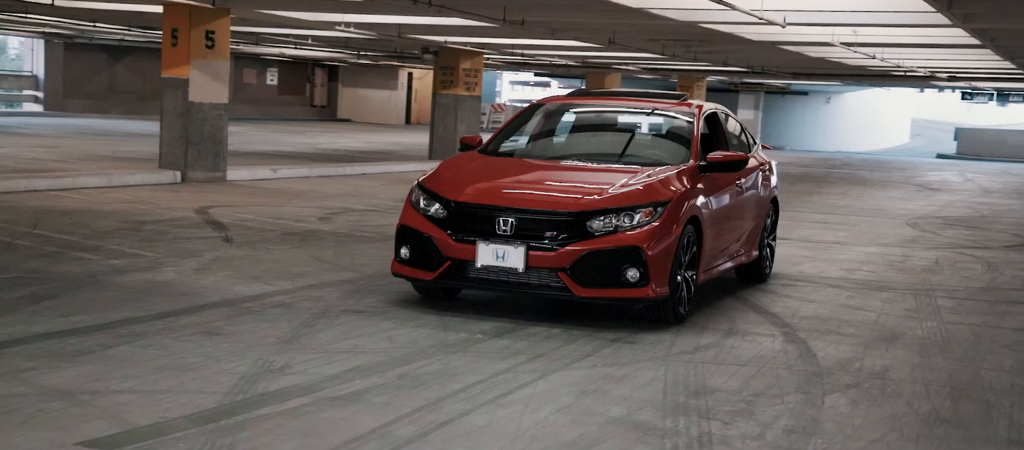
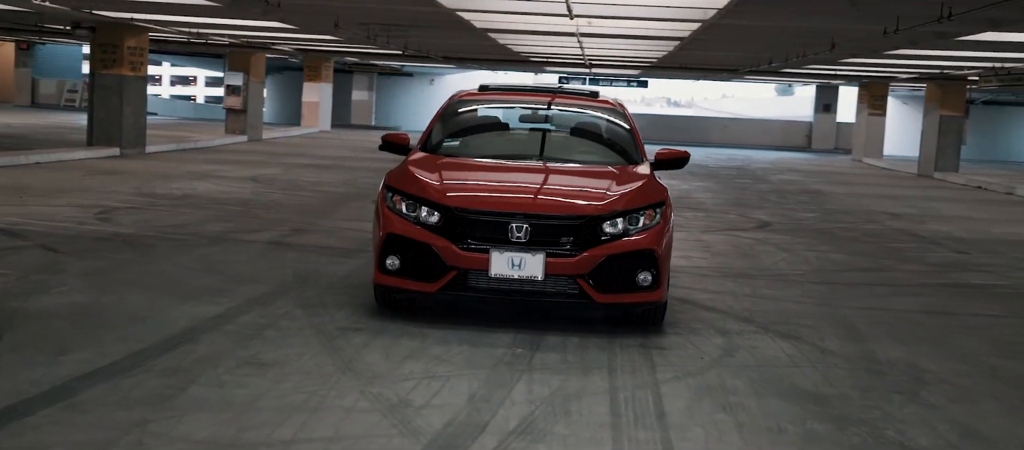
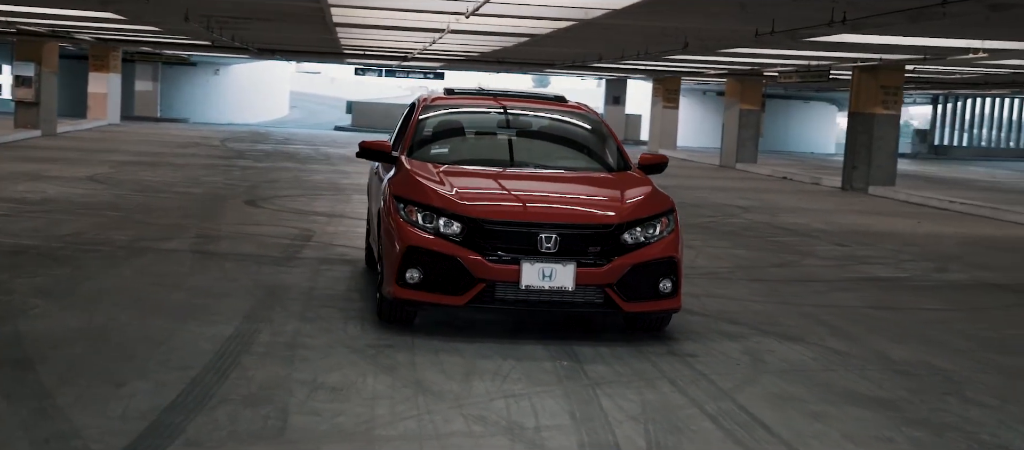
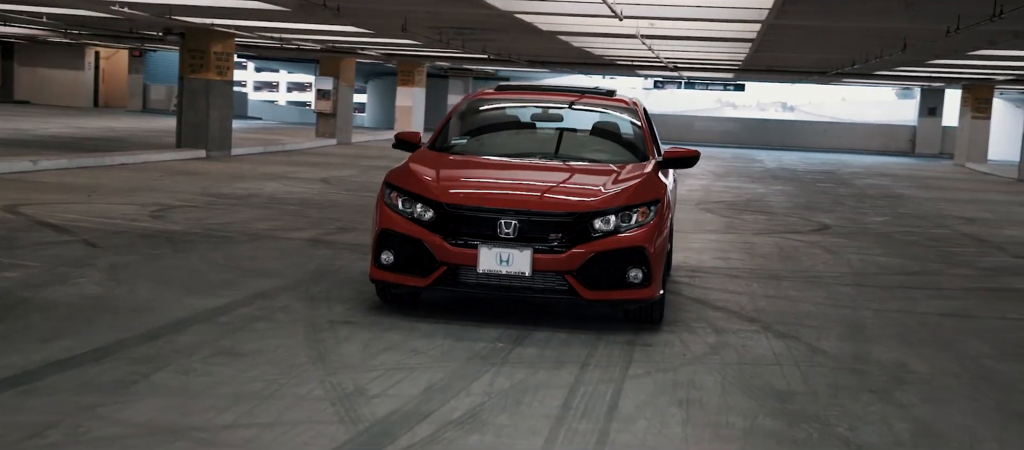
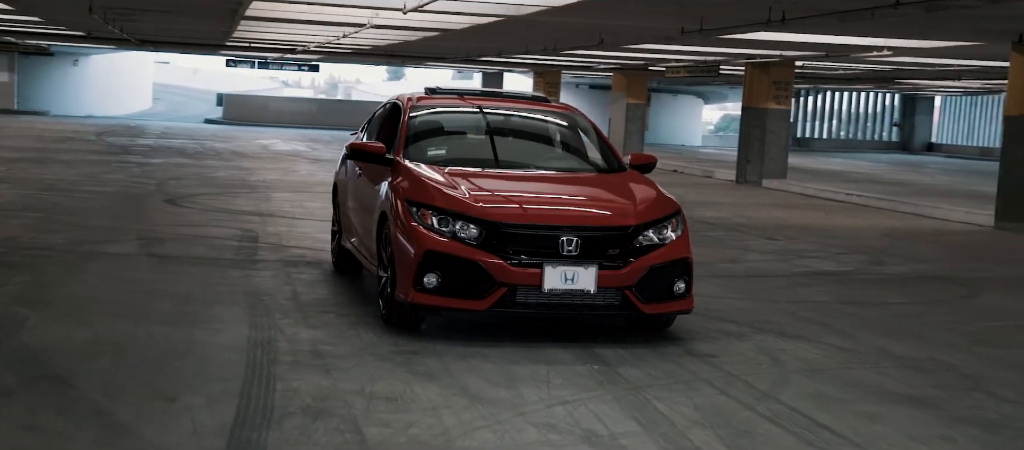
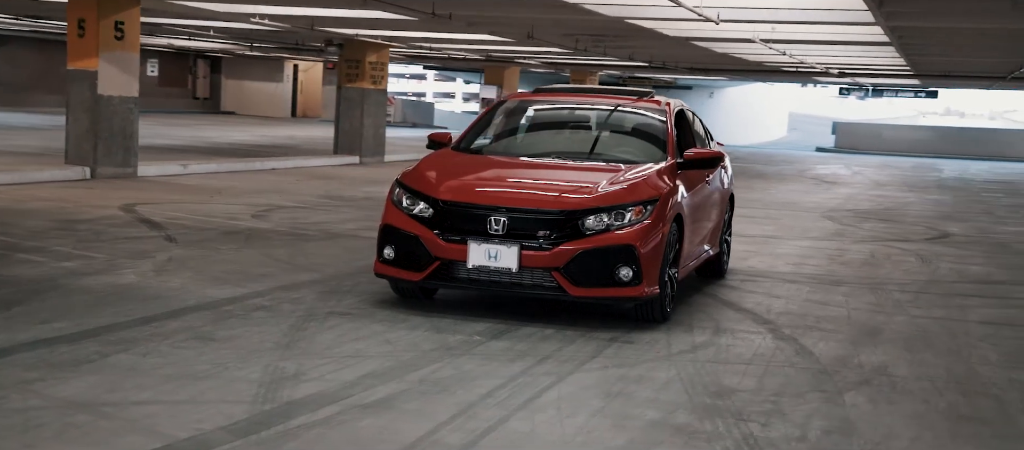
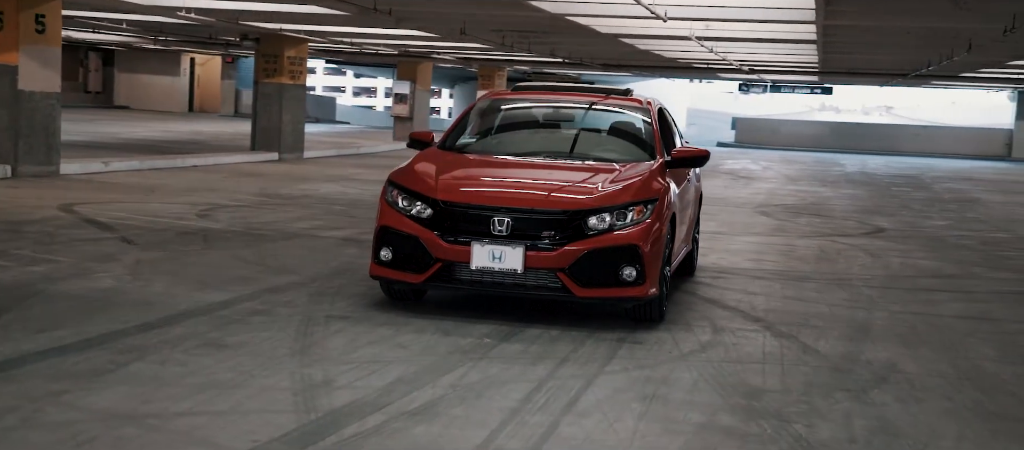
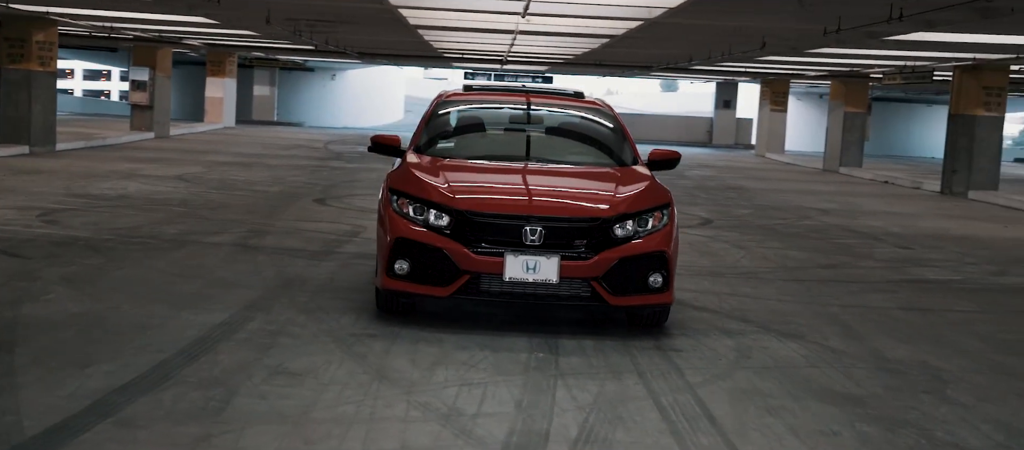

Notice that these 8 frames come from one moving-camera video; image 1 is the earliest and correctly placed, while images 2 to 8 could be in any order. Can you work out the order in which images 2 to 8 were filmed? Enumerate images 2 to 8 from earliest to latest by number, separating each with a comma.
6, 7, 4, 2, 8, 3, 5
